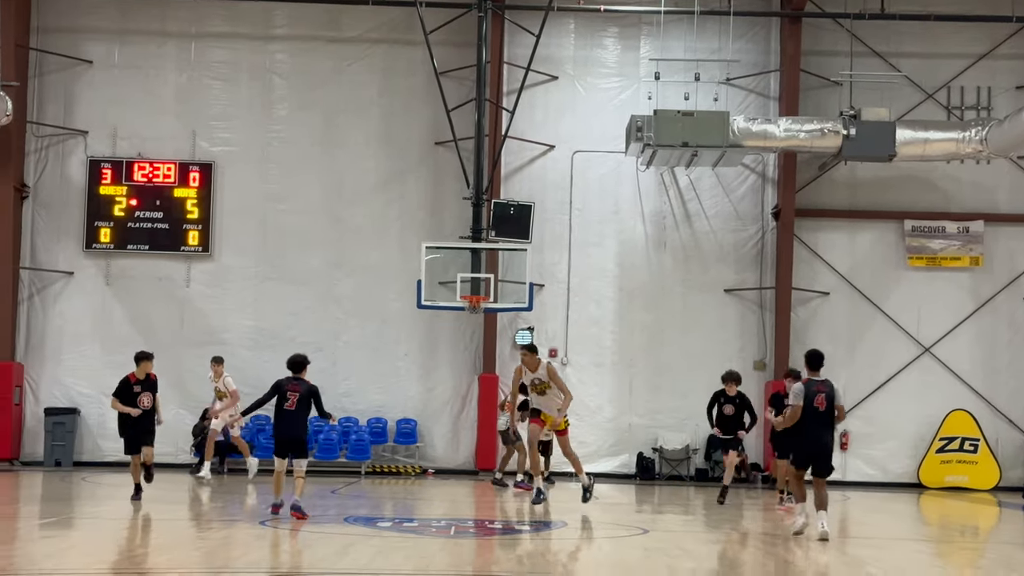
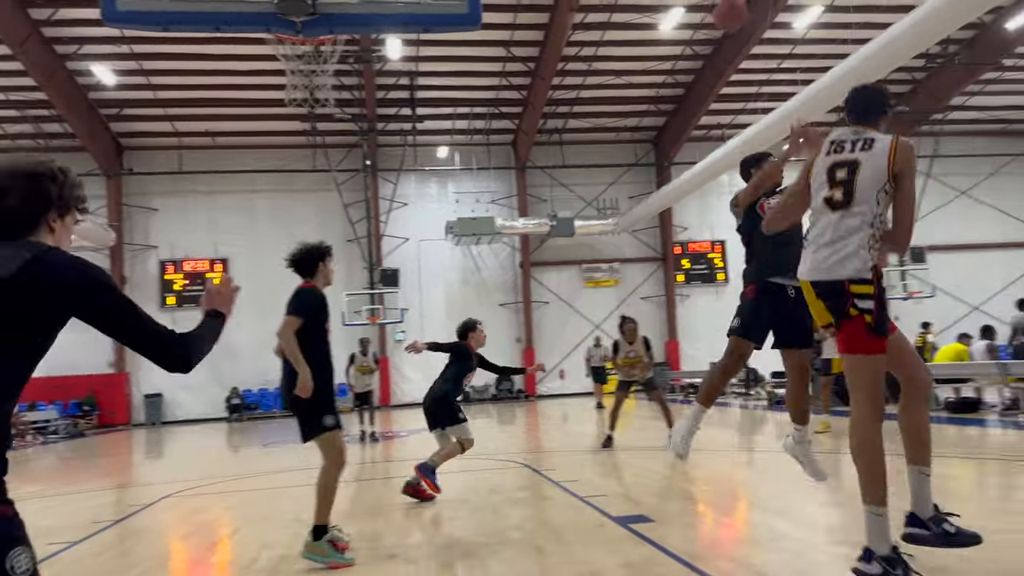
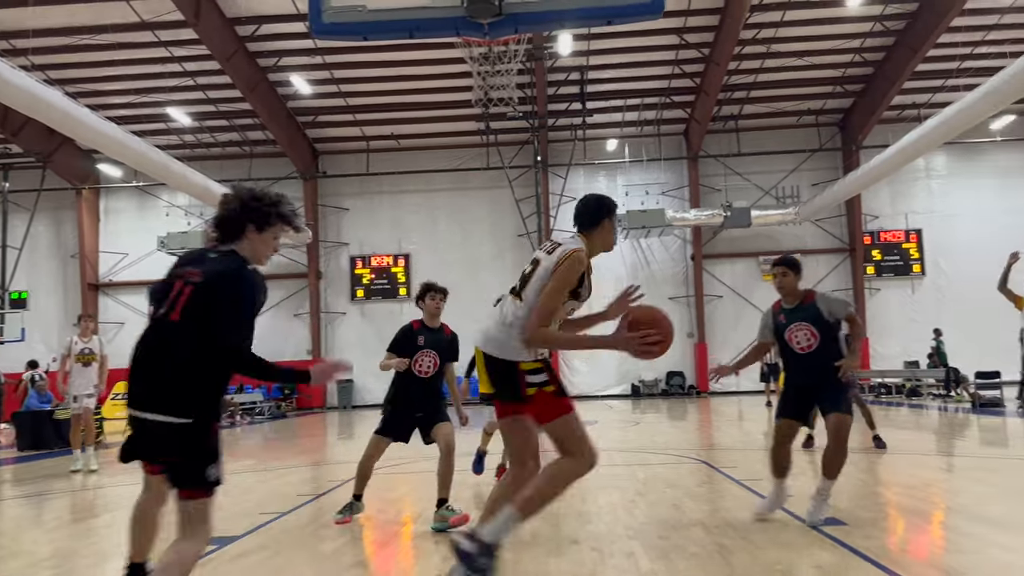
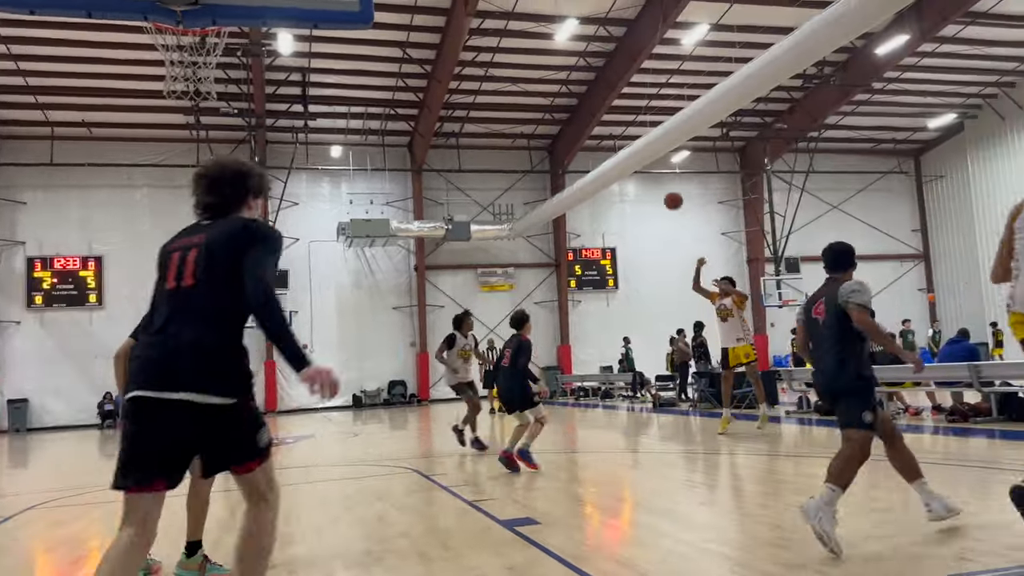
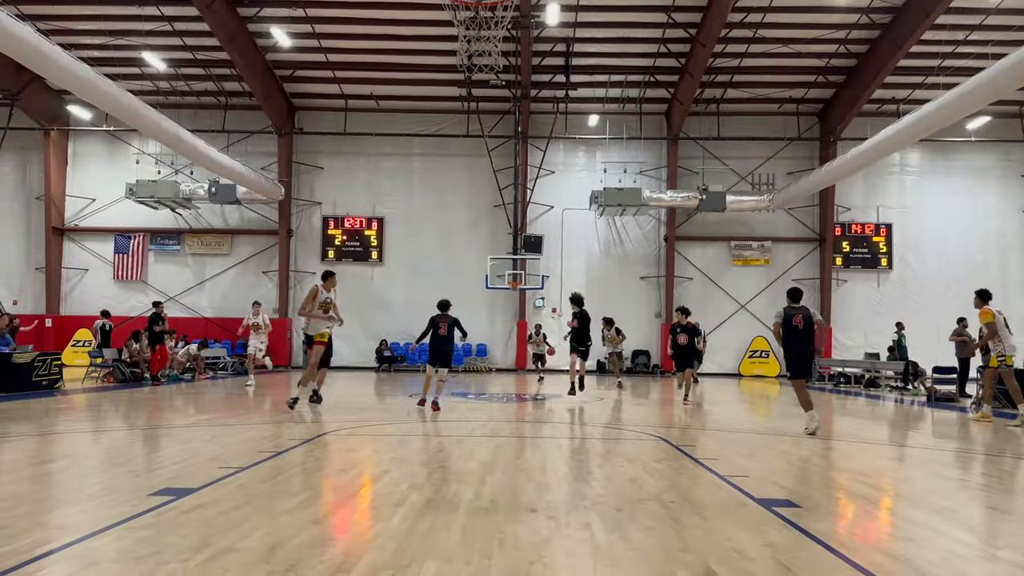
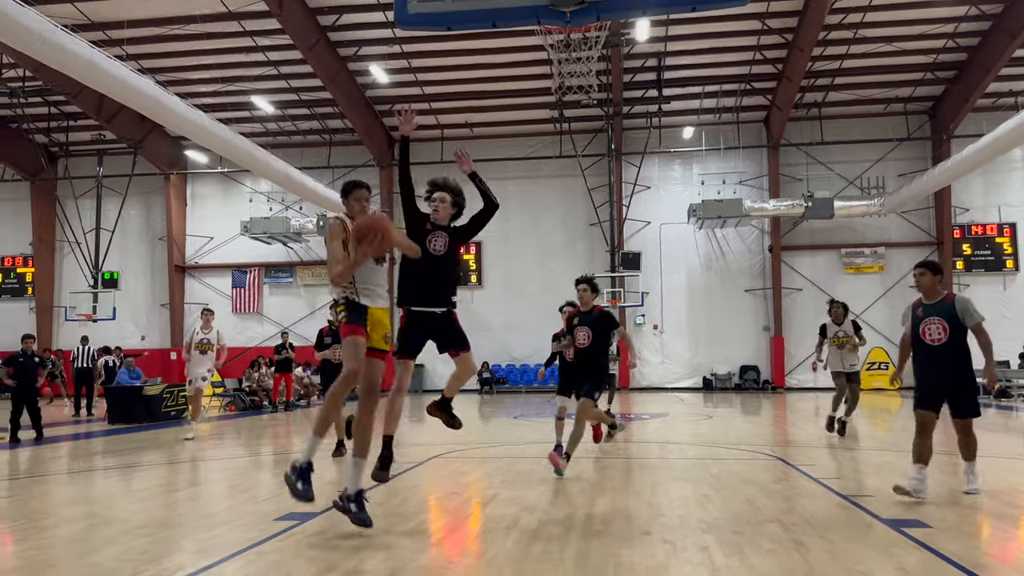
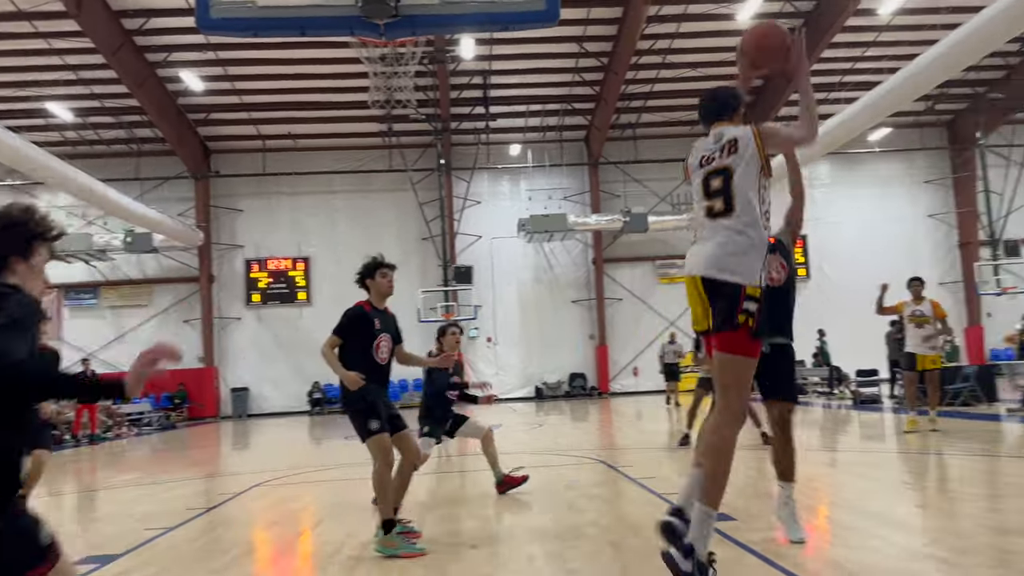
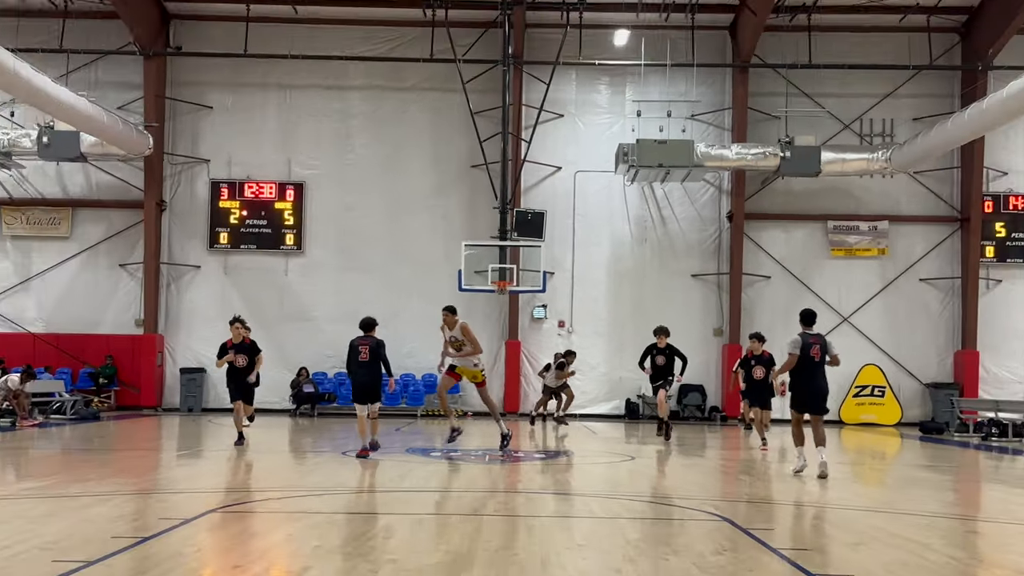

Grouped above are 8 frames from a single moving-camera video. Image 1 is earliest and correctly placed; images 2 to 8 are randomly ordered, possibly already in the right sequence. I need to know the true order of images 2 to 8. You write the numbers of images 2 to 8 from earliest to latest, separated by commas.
8, 5, 6, 3, 7, 2, 4
